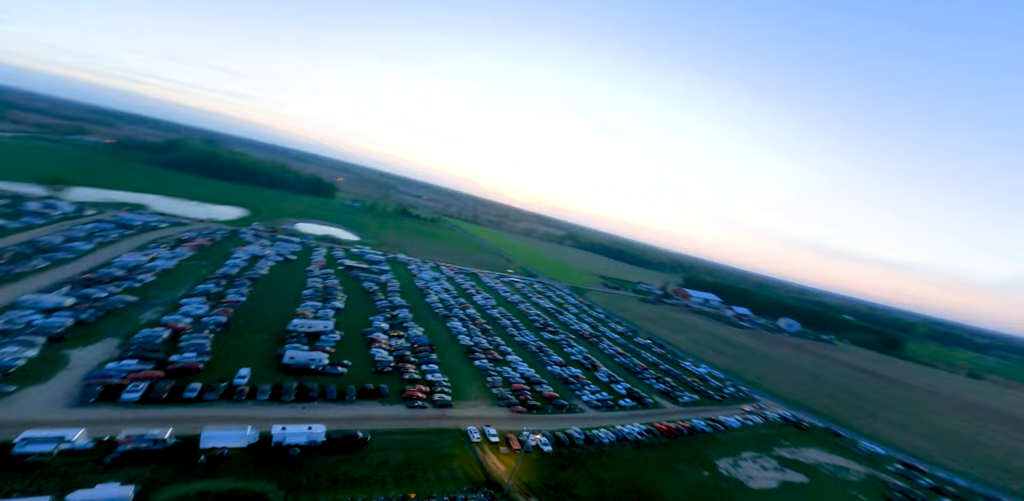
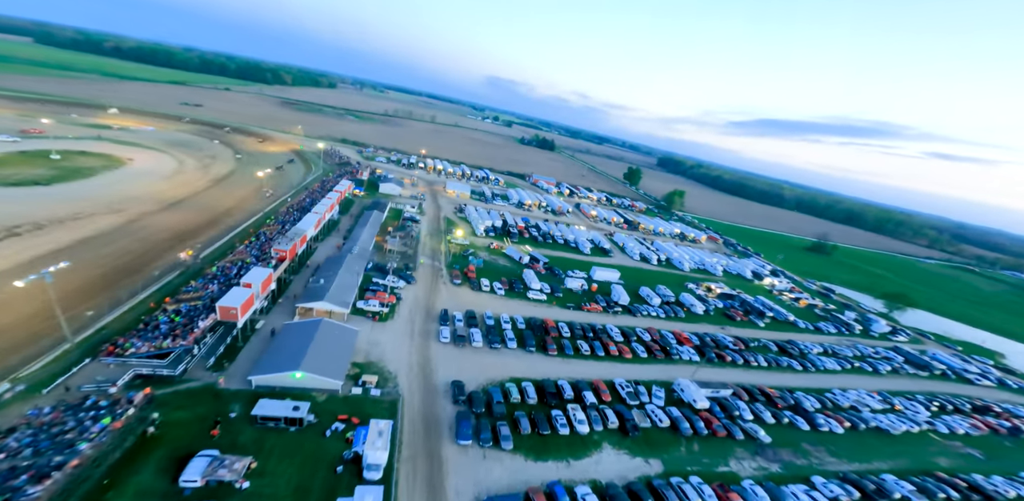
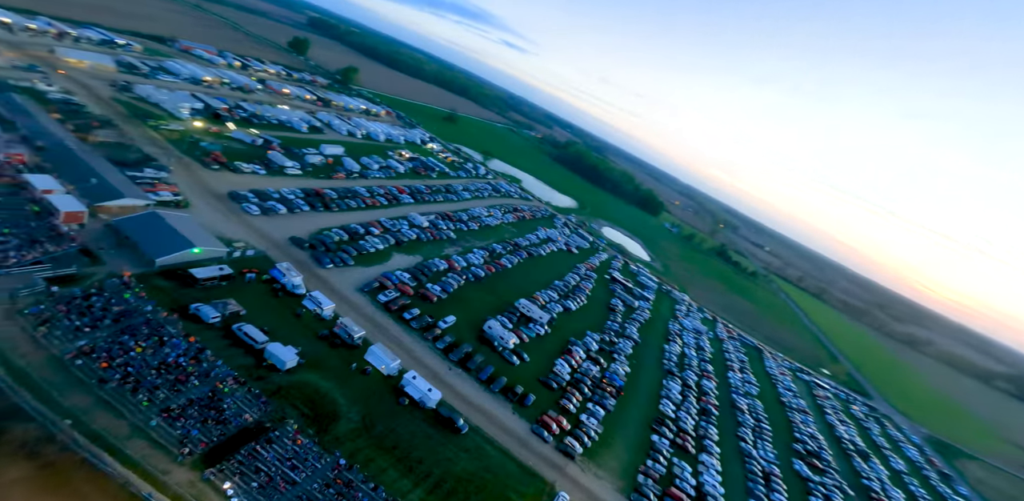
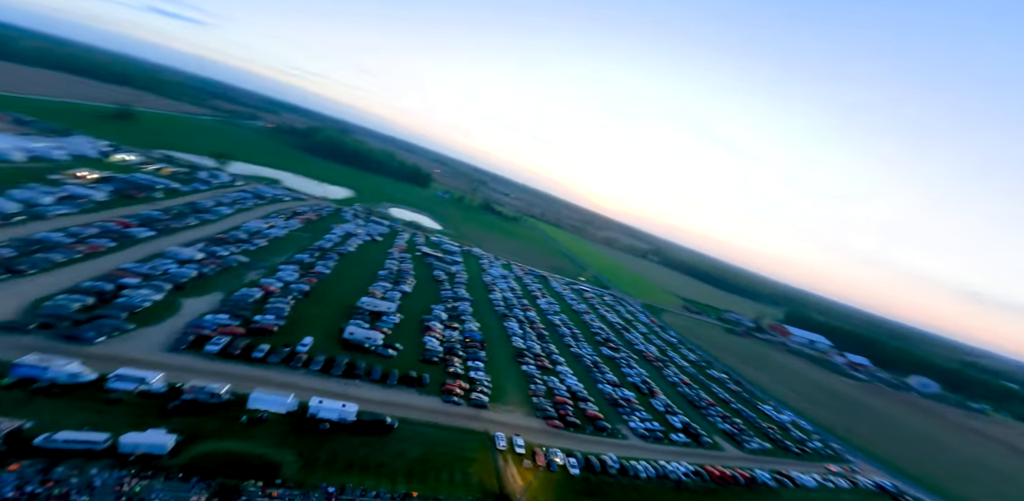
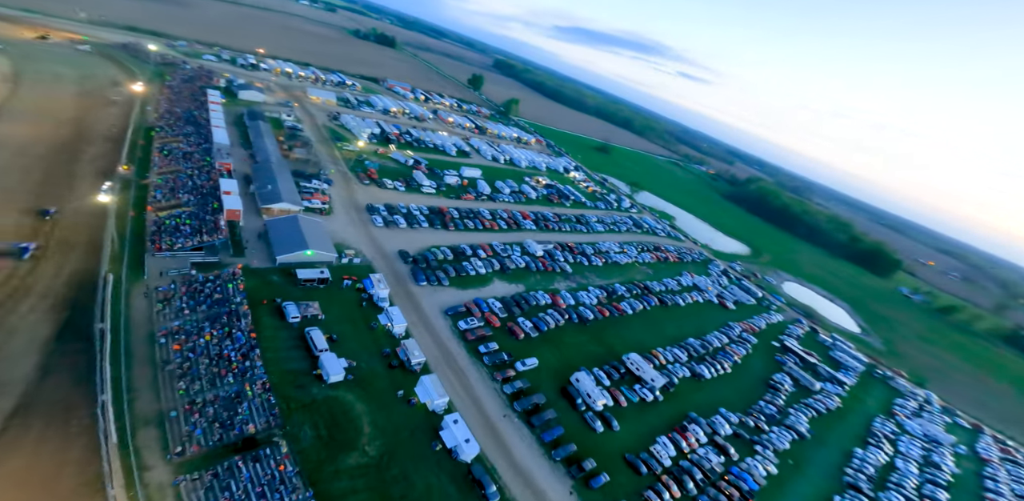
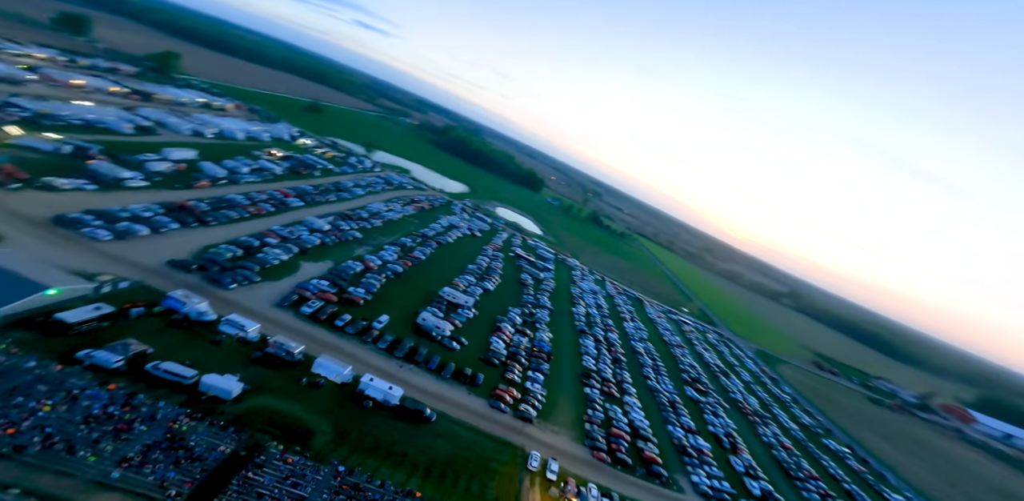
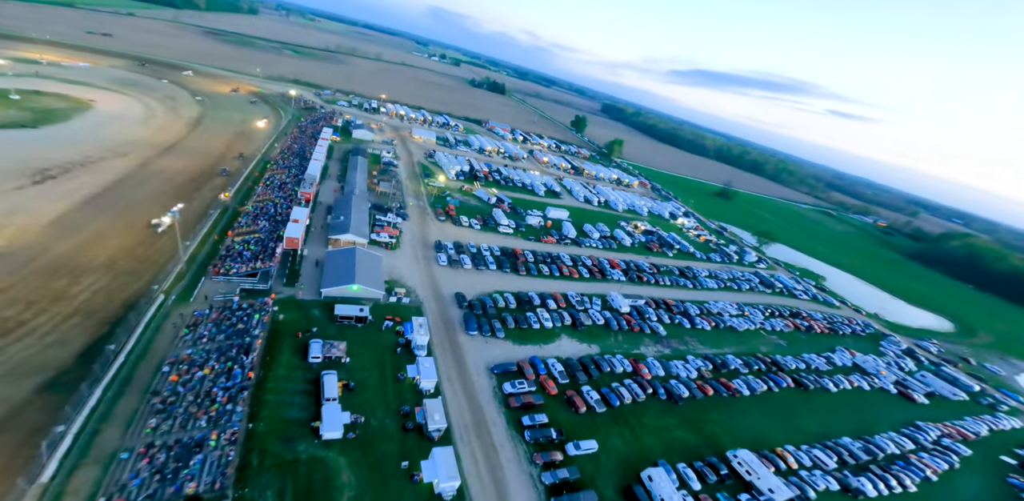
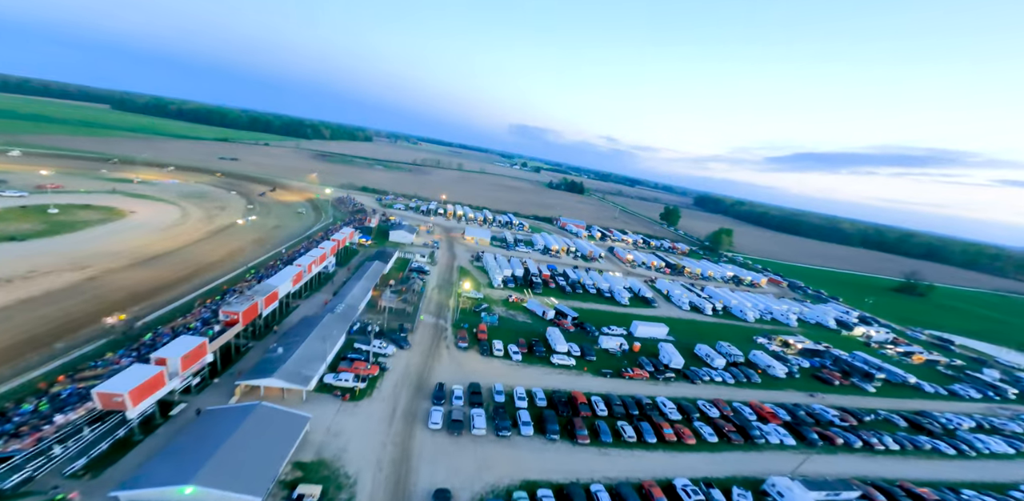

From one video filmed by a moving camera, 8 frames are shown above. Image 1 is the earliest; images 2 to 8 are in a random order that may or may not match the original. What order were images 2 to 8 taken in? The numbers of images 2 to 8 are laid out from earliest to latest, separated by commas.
4, 6, 3, 5, 7, 2, 8
